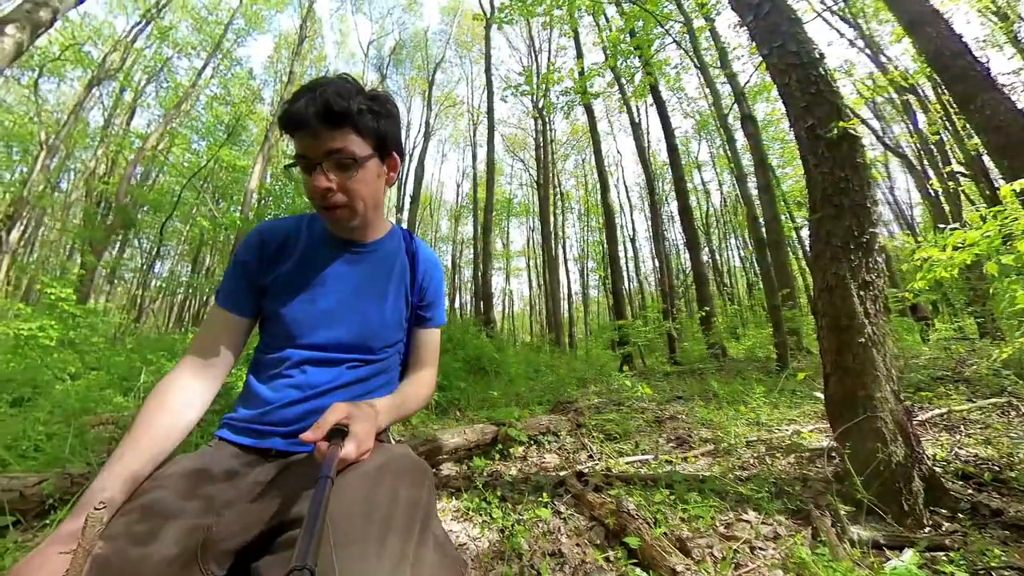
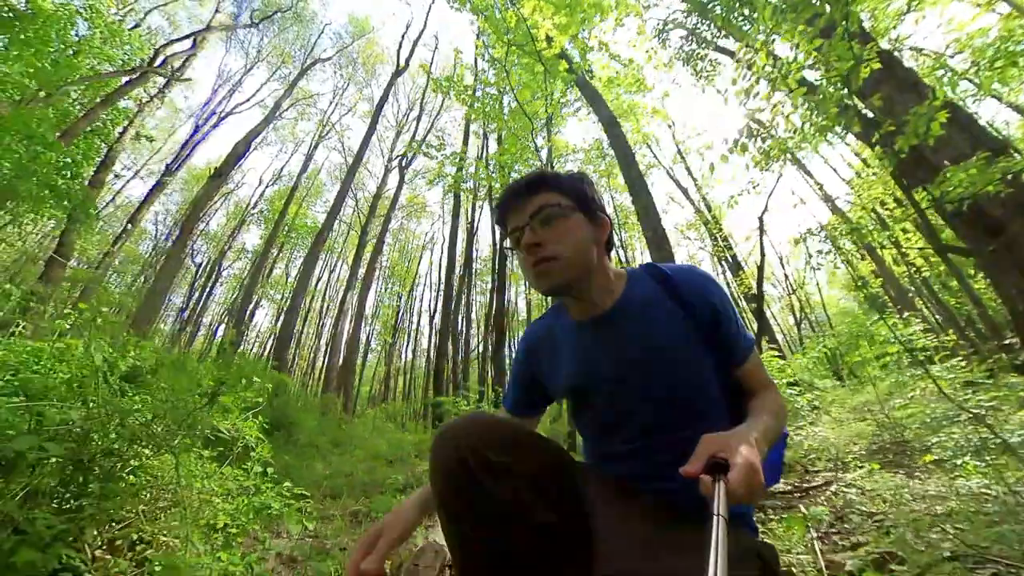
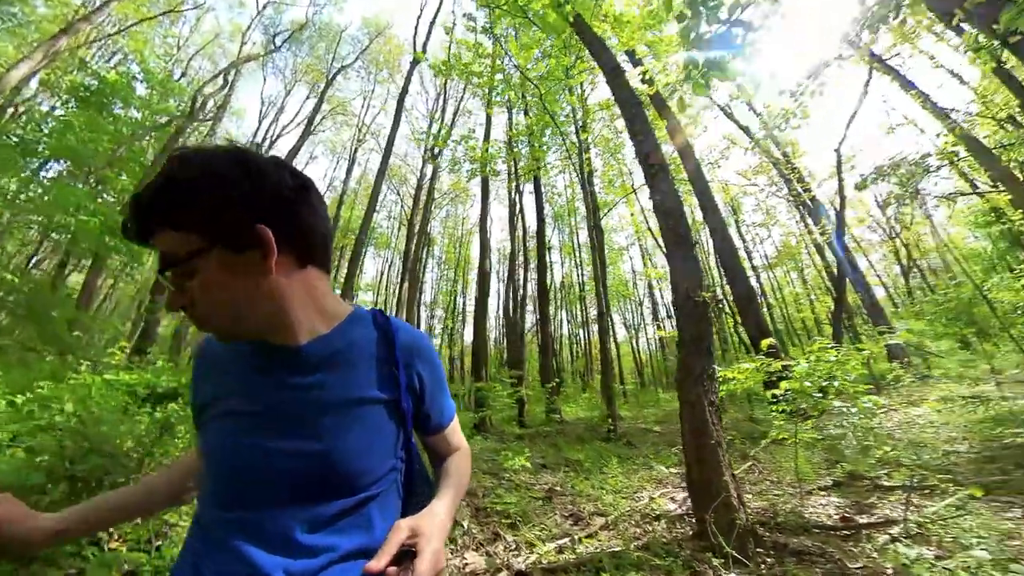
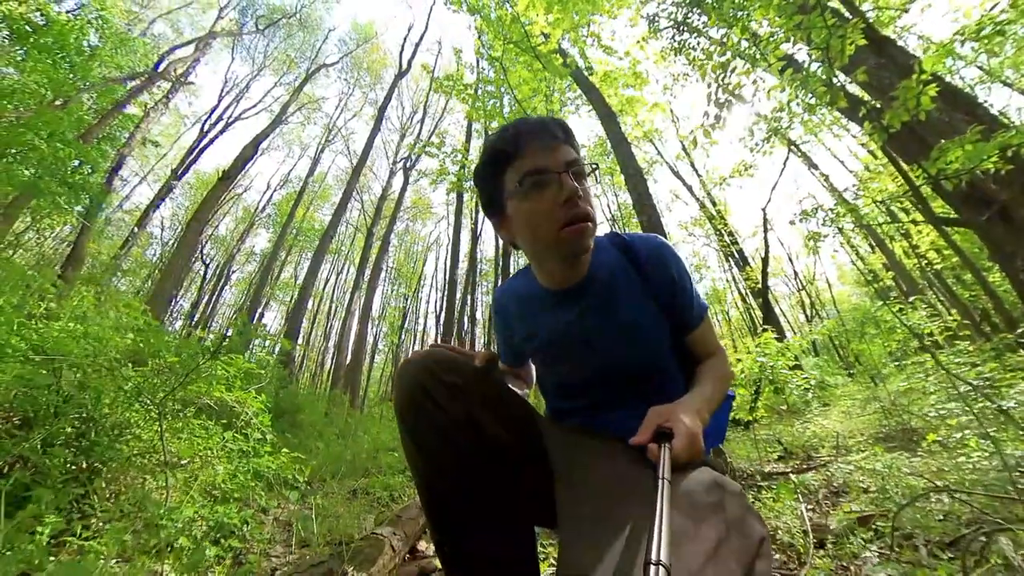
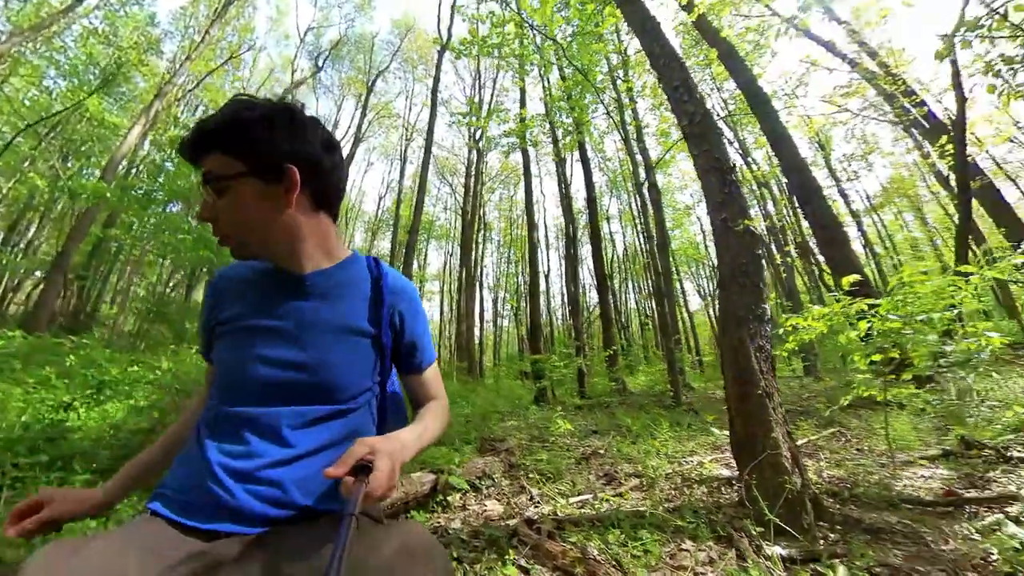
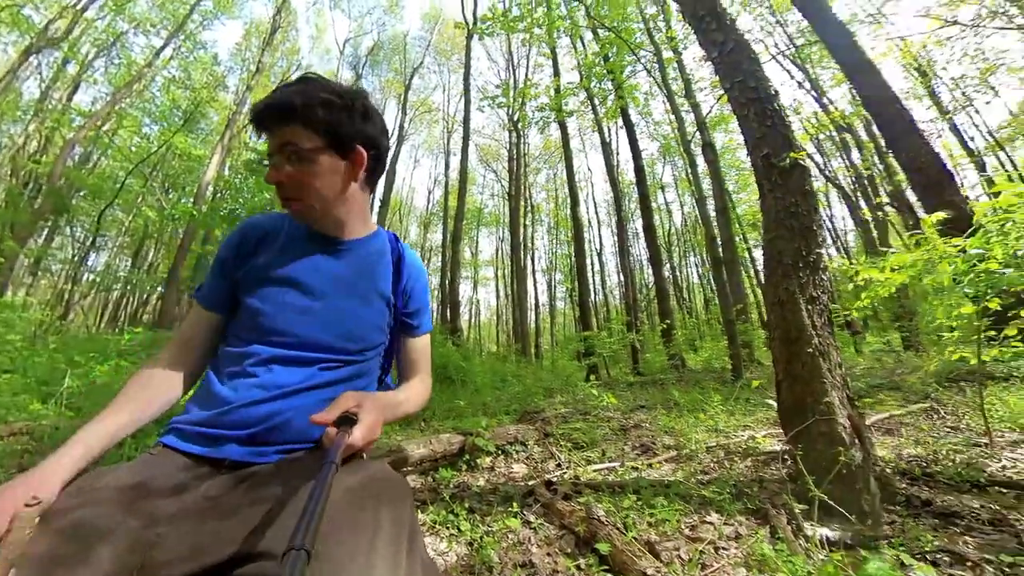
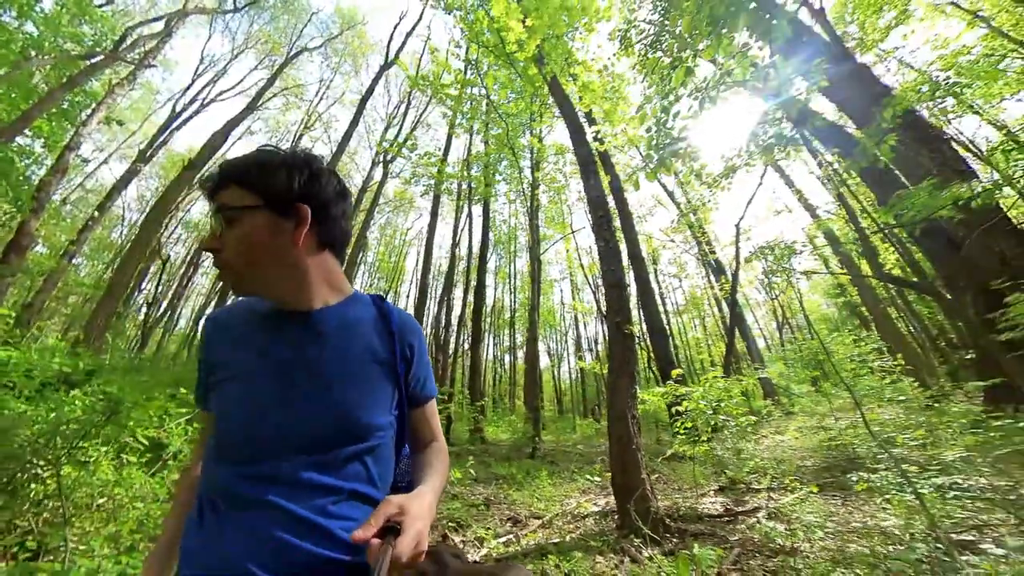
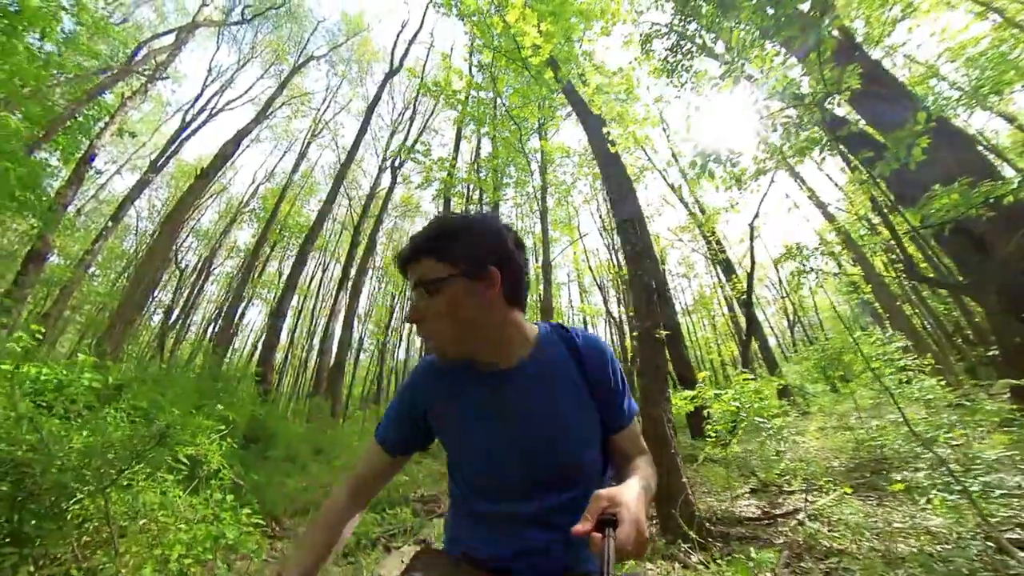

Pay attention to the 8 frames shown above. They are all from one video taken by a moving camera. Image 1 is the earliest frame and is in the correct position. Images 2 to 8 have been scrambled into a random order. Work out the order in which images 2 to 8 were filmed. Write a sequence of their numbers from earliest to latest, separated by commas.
6, 5, 3, 7, 8, 2, 4
